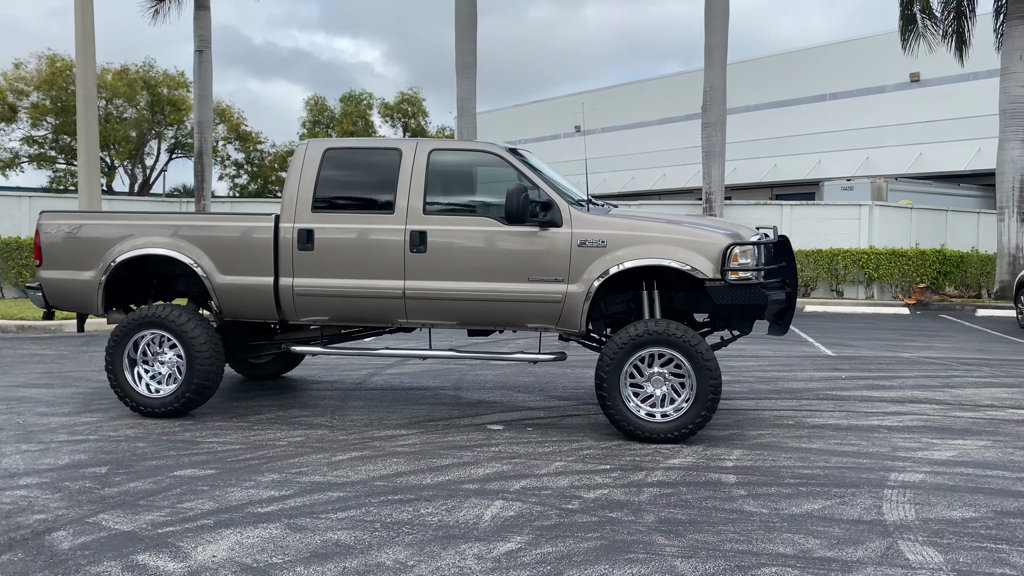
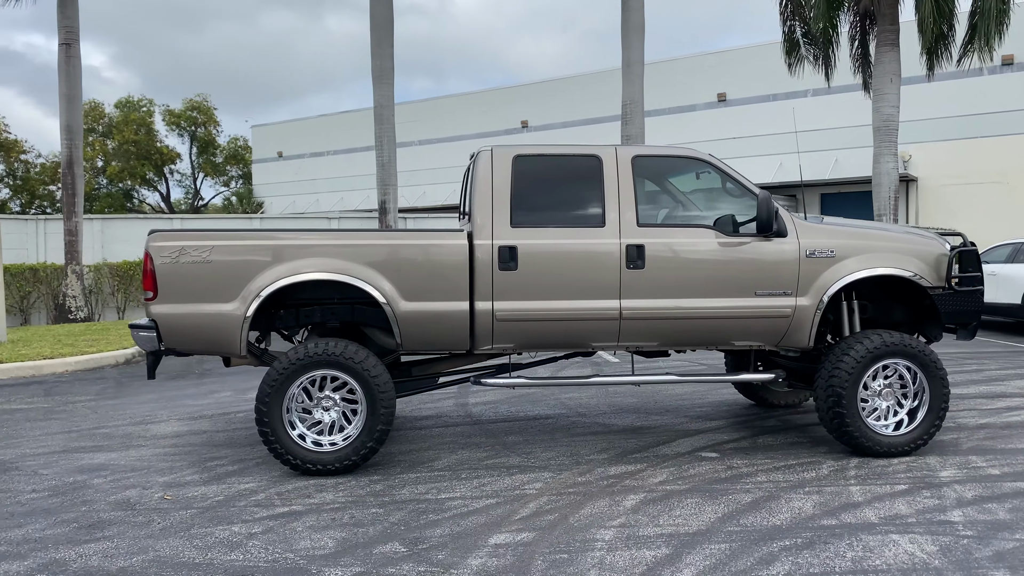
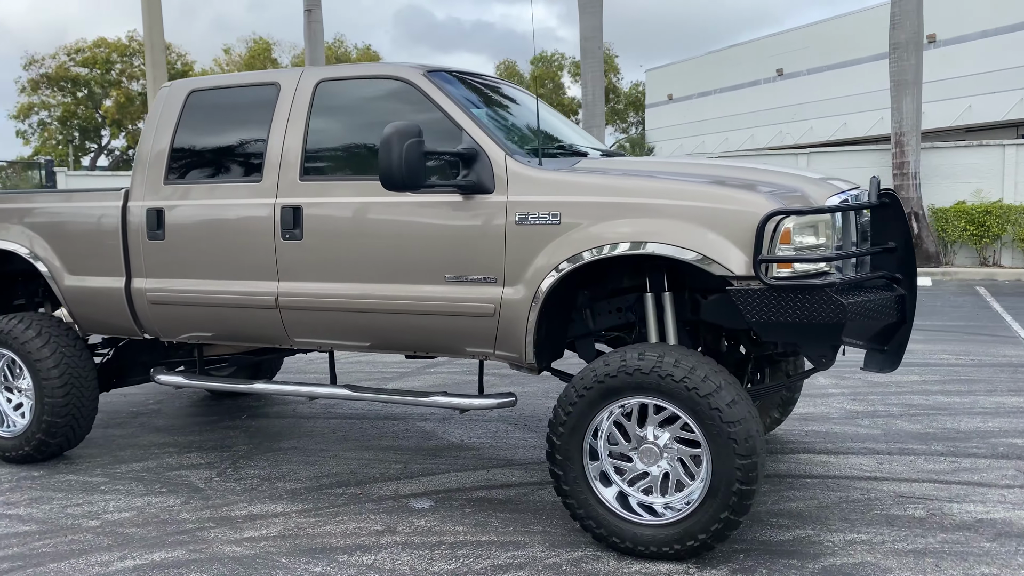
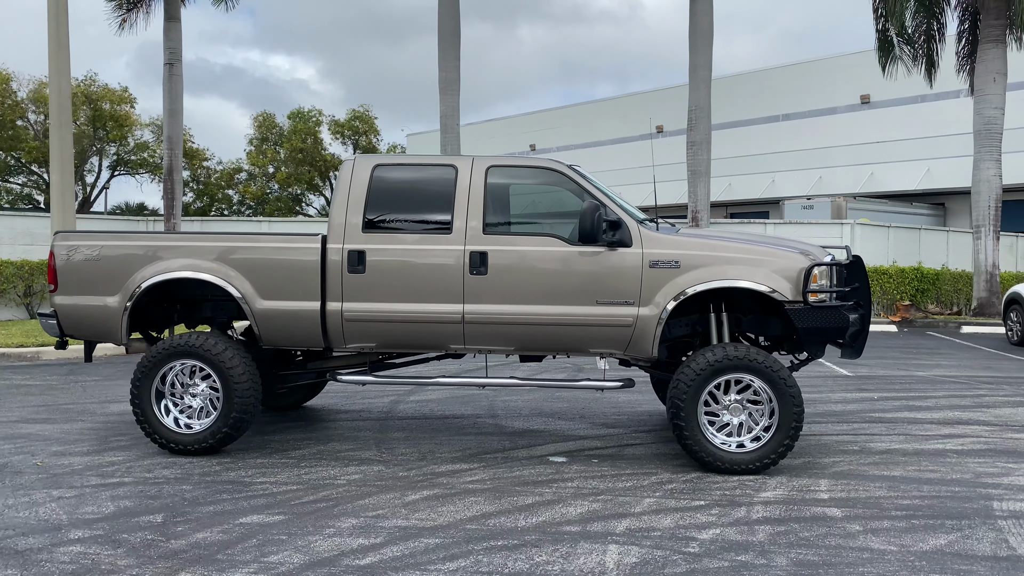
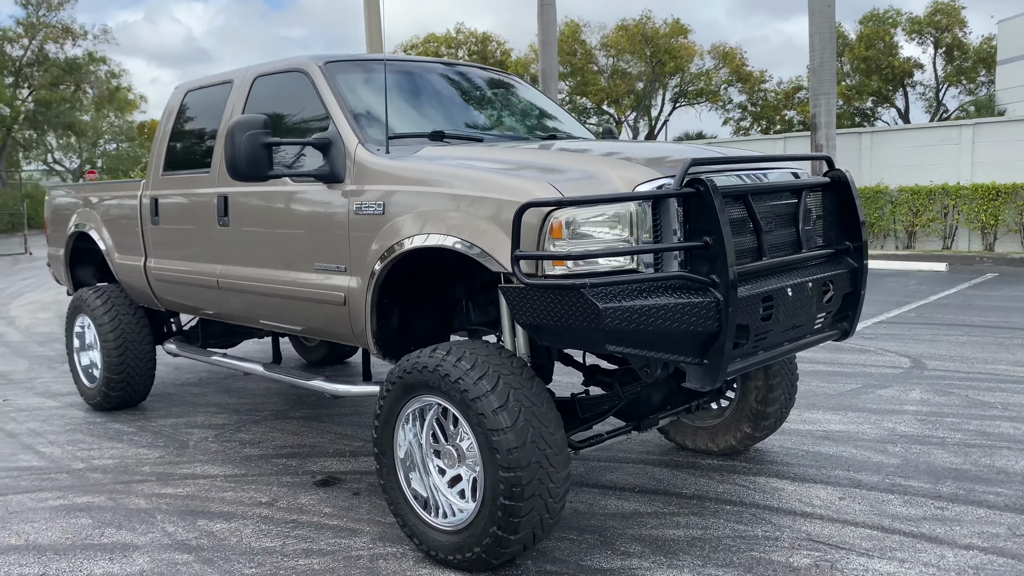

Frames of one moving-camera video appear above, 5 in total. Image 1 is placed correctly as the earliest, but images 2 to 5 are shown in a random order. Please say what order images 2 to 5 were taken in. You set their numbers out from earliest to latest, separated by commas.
4, 2, 3, 5
